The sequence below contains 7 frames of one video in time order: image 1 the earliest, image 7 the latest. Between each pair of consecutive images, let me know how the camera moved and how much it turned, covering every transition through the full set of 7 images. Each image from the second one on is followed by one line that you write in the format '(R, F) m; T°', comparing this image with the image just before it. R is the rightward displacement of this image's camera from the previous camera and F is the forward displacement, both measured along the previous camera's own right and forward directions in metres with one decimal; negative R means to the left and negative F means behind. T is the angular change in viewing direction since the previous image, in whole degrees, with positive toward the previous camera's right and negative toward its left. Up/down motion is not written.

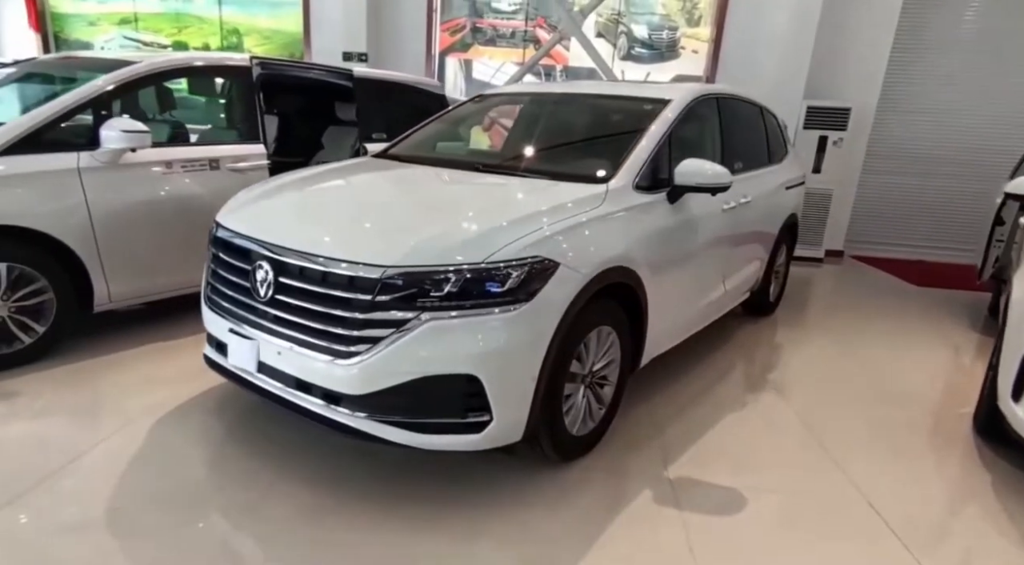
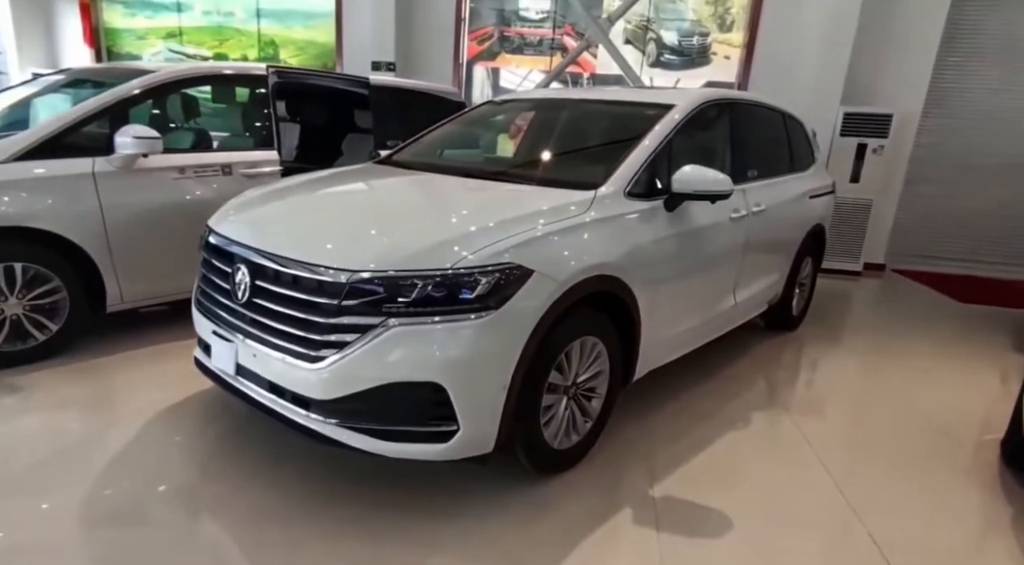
(+0.2, 0.0) m; -4°
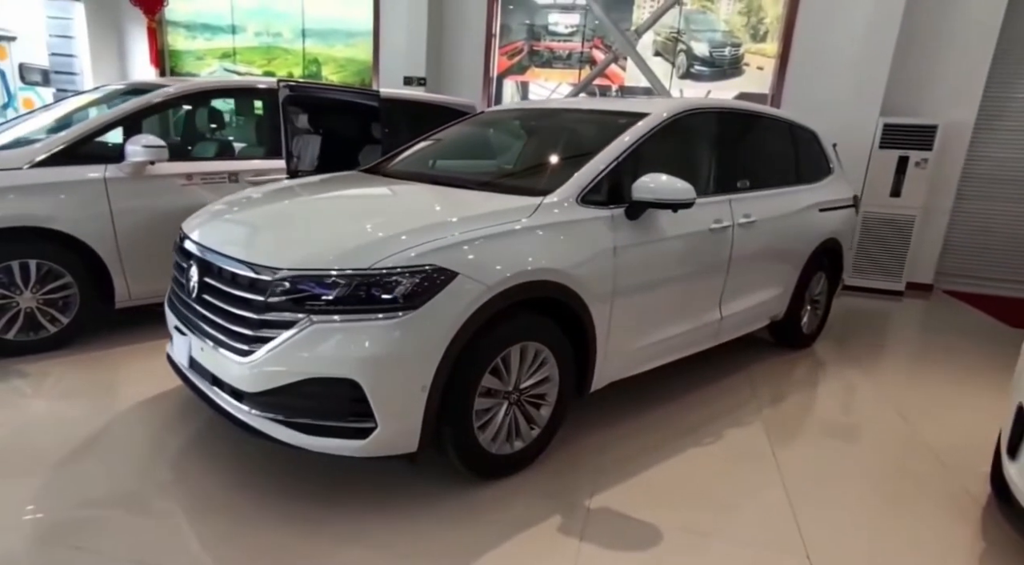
(+0.4, 0.0) m; -6°
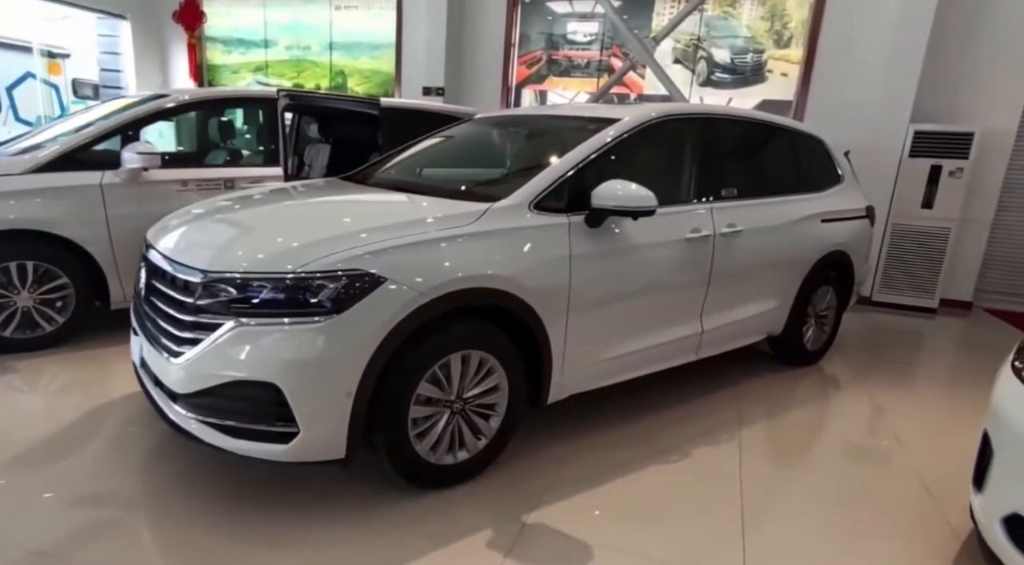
(+0.3, +0.1) m; -5°
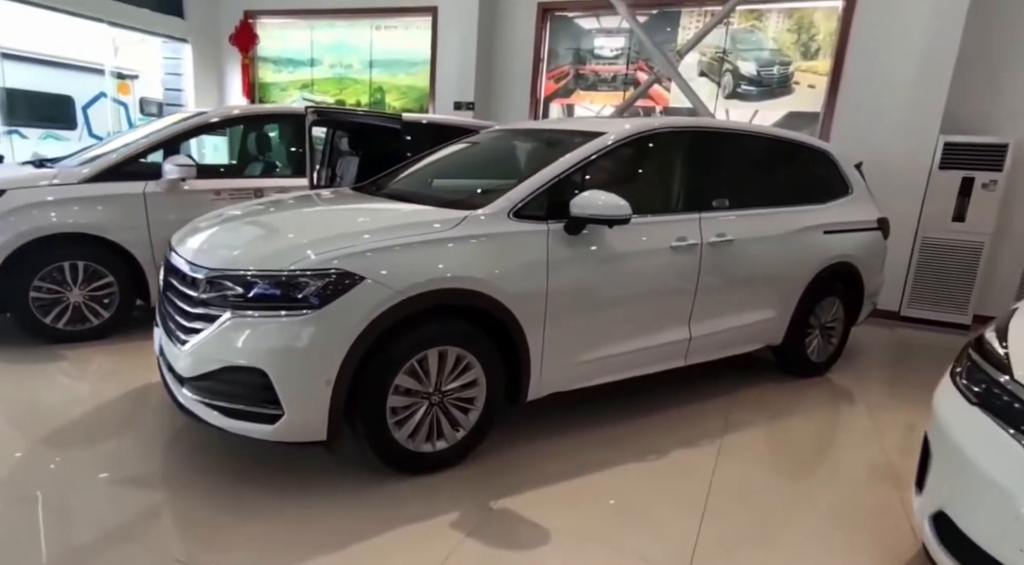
(+0.3, -0.1) m; -5°
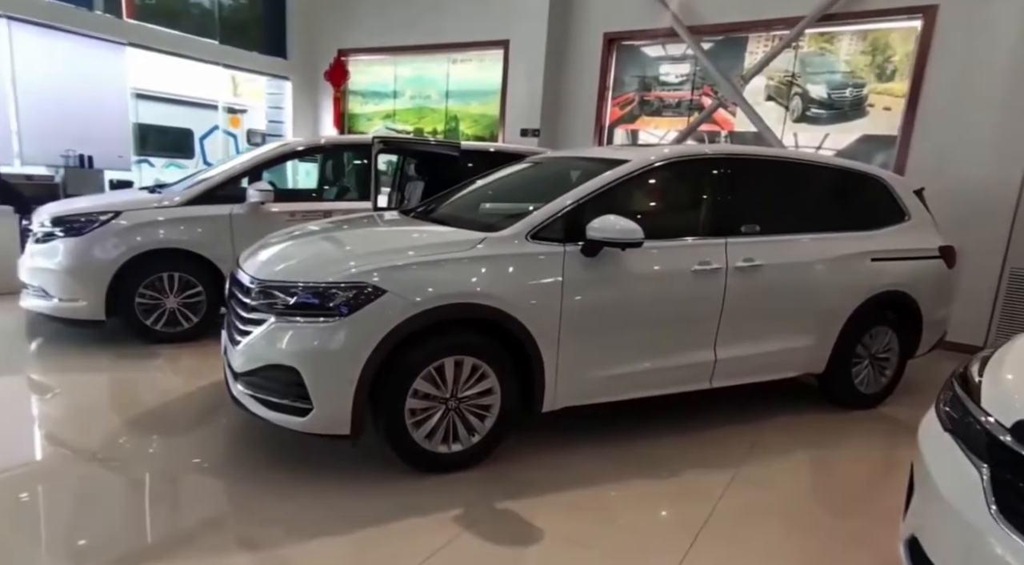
(+0.3, -0.2) m; -9°
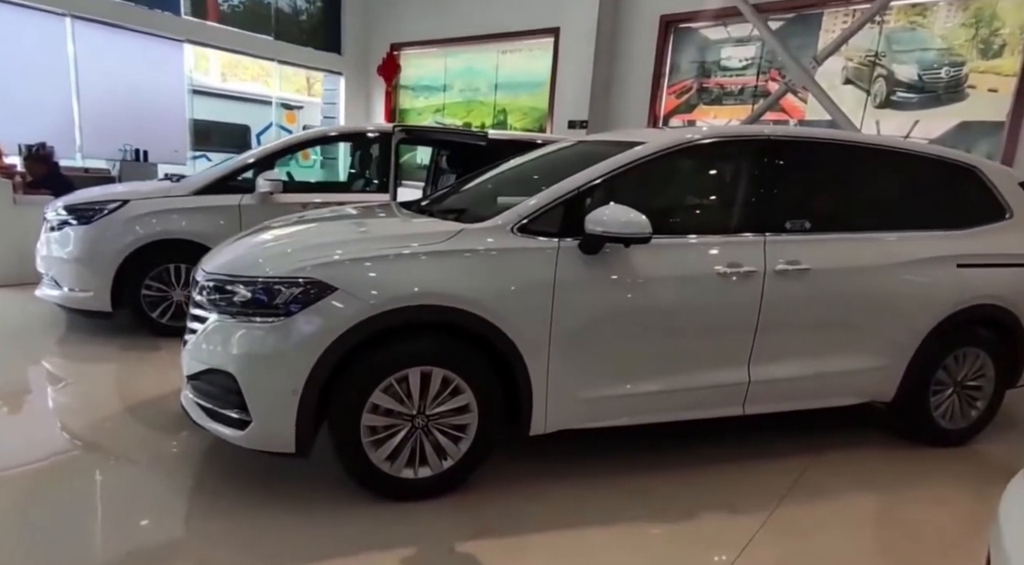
(+0.3, +0.4) m; -7°
